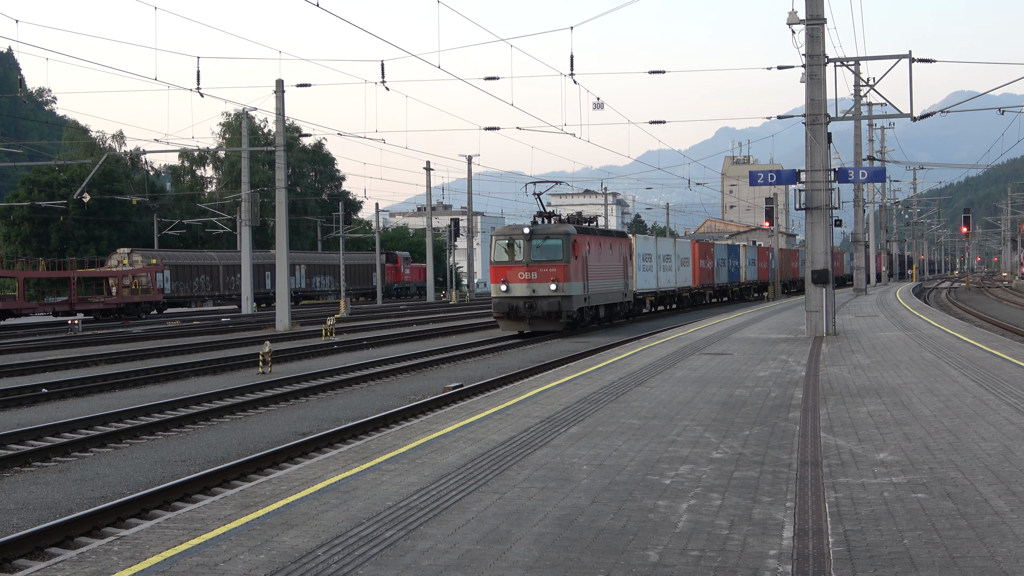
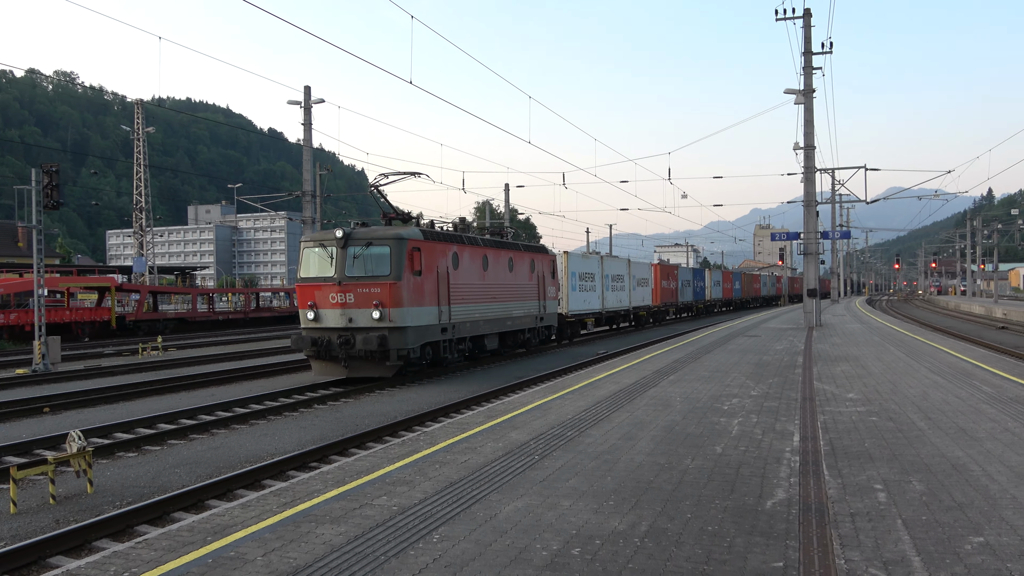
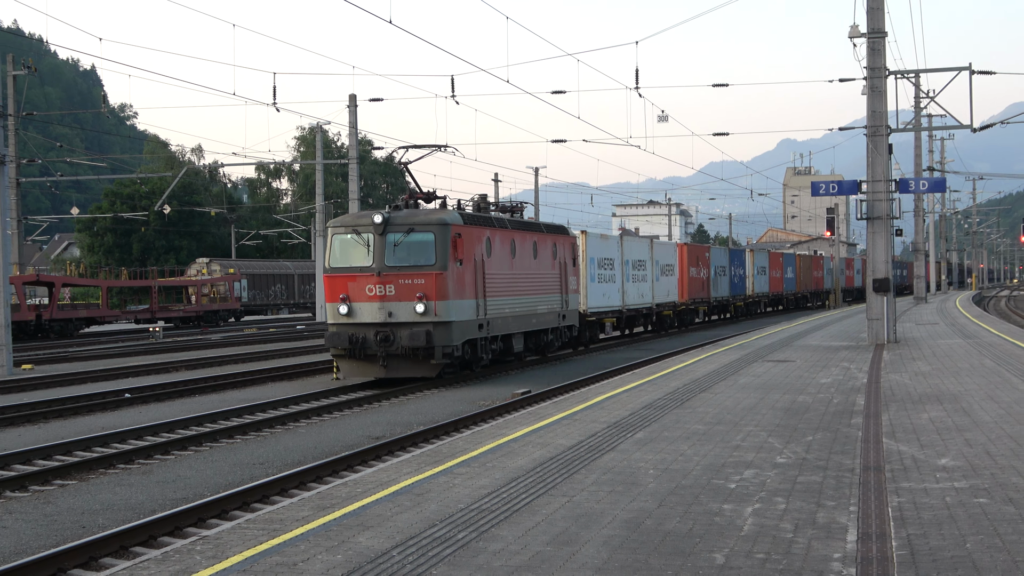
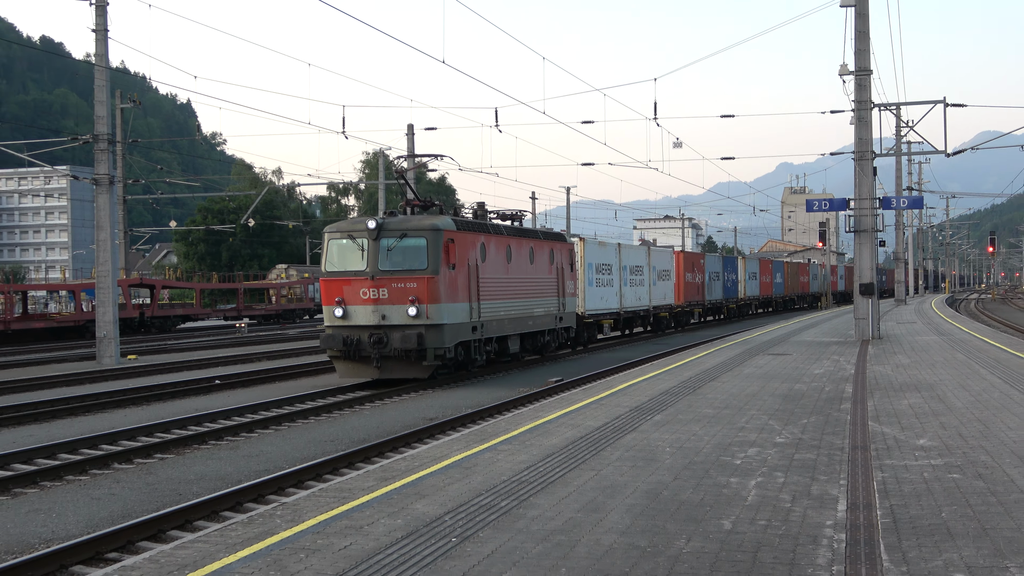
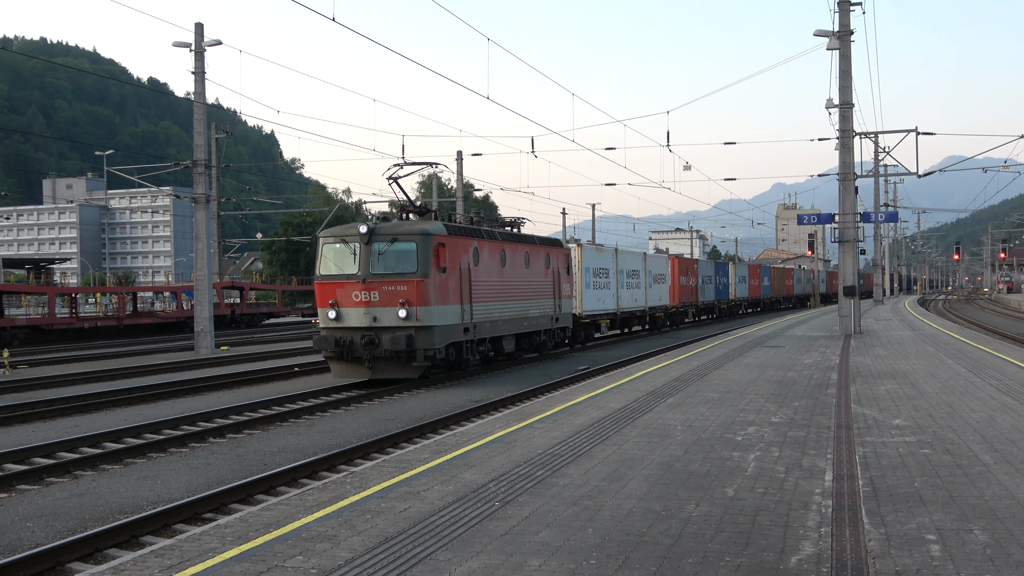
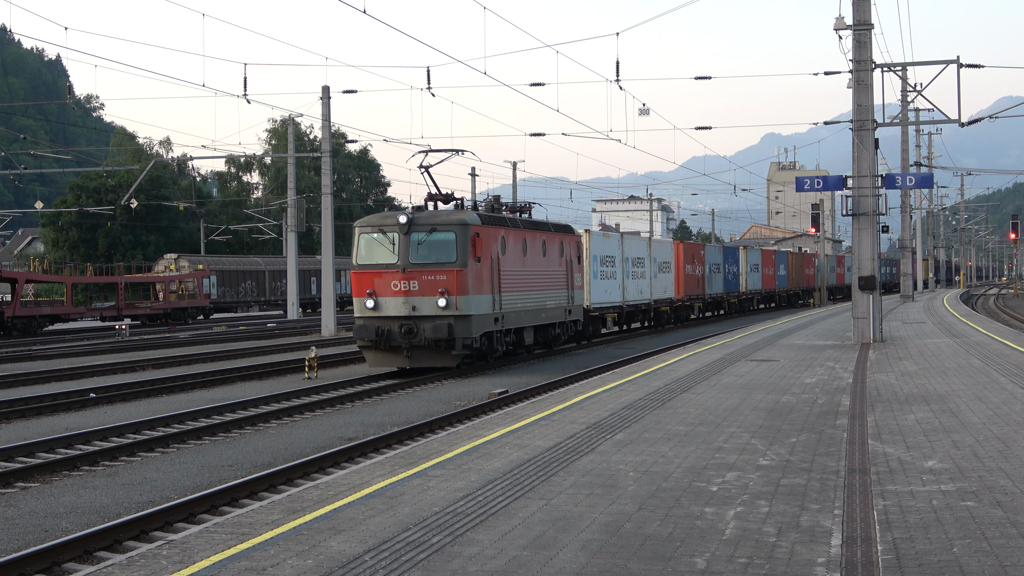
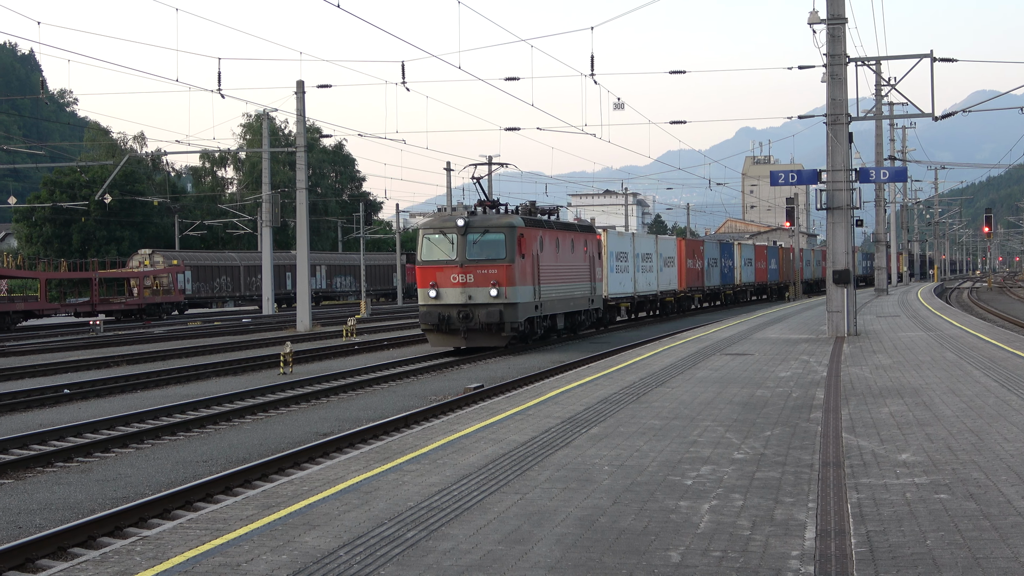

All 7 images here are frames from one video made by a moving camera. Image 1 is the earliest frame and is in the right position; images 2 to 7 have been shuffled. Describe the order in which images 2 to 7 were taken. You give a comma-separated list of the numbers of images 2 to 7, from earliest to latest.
7, 6, 3, 4, 5, 2
